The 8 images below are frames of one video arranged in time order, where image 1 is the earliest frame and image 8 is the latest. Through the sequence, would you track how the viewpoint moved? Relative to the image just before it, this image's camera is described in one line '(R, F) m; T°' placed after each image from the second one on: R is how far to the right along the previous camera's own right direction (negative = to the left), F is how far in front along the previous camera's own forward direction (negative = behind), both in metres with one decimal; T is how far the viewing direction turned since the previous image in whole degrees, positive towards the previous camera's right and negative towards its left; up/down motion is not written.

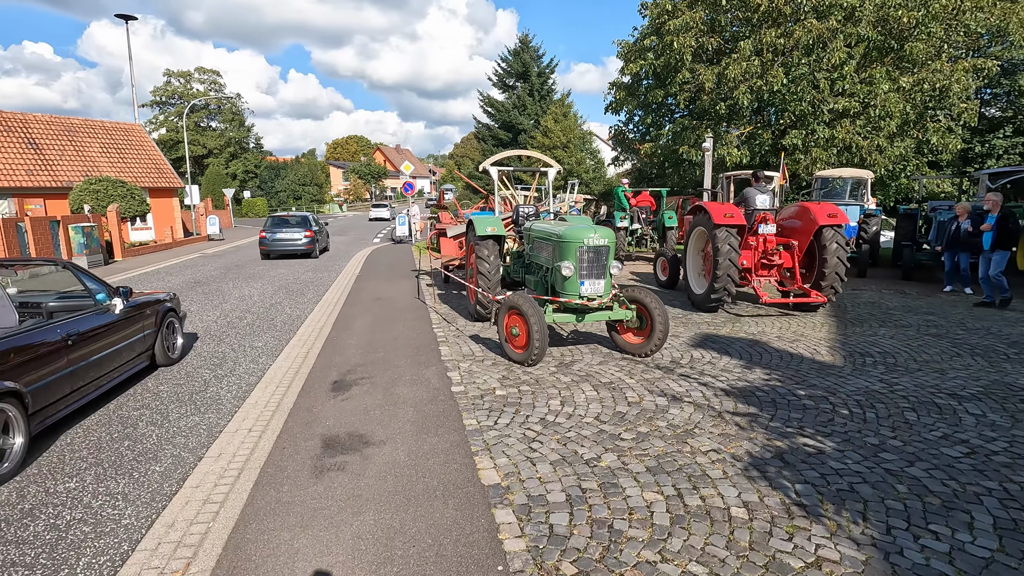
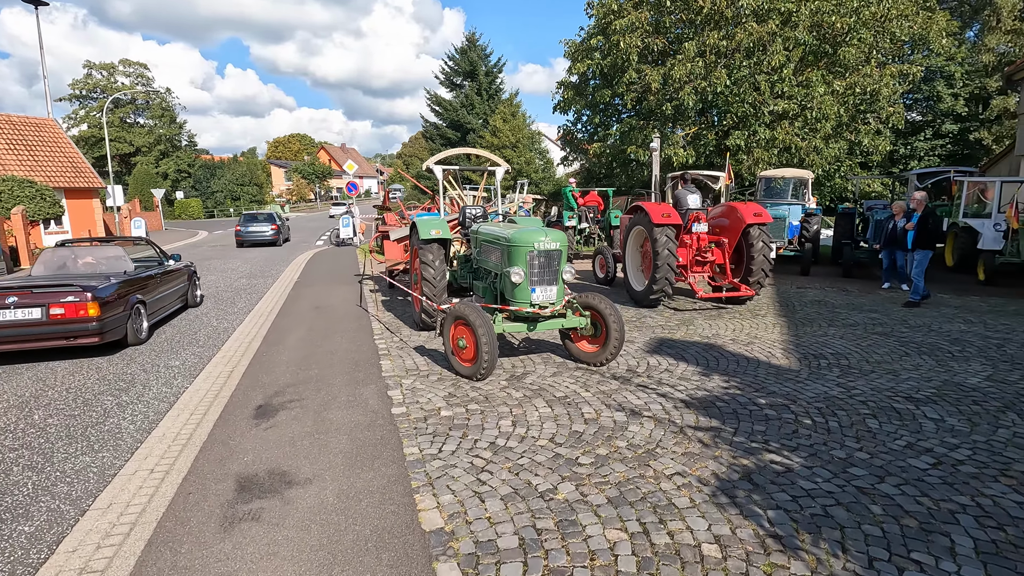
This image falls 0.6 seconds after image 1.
(+0.1, +0.4) m; +5°
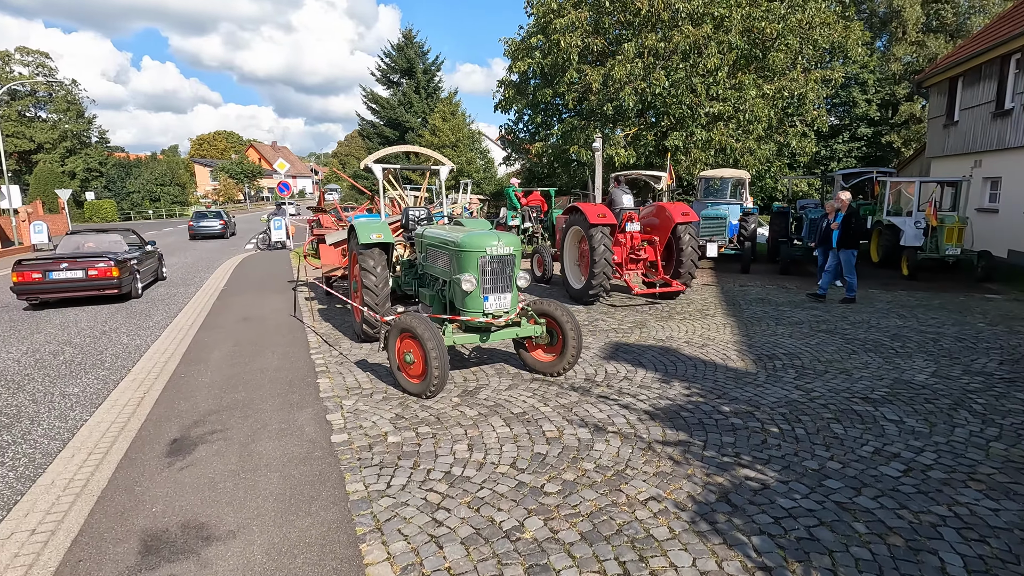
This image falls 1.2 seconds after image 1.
(-0.1, +0.4) m; +6°
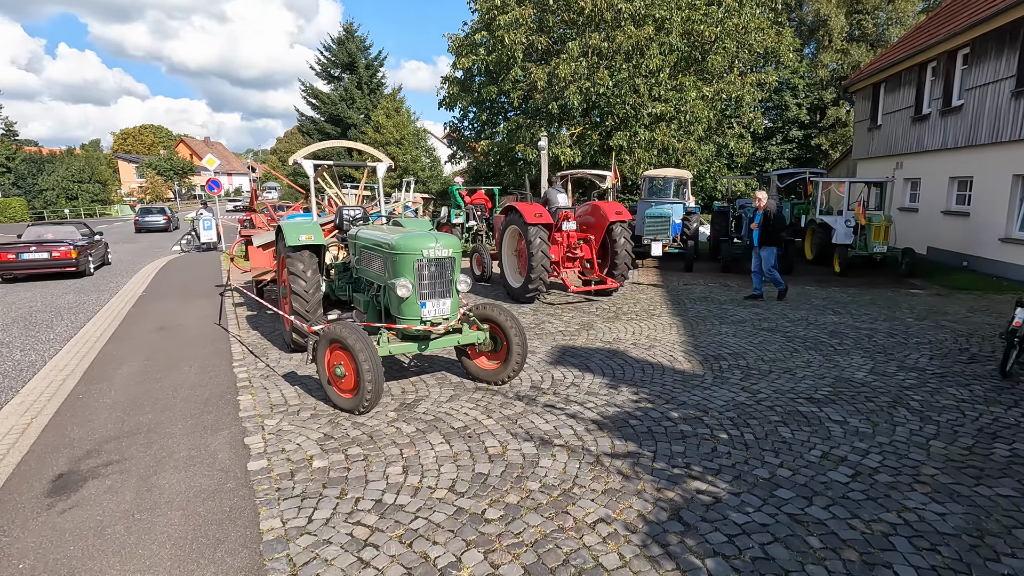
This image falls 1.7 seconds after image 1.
(+0.1, +0.3) m; +5°
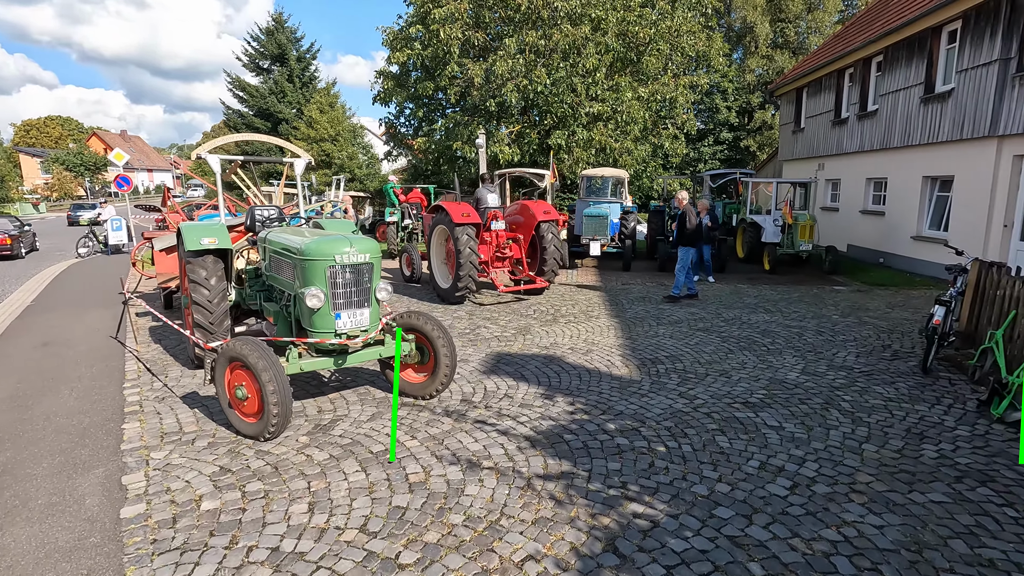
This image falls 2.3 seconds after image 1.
(+0.1, +0.3) m; +6°
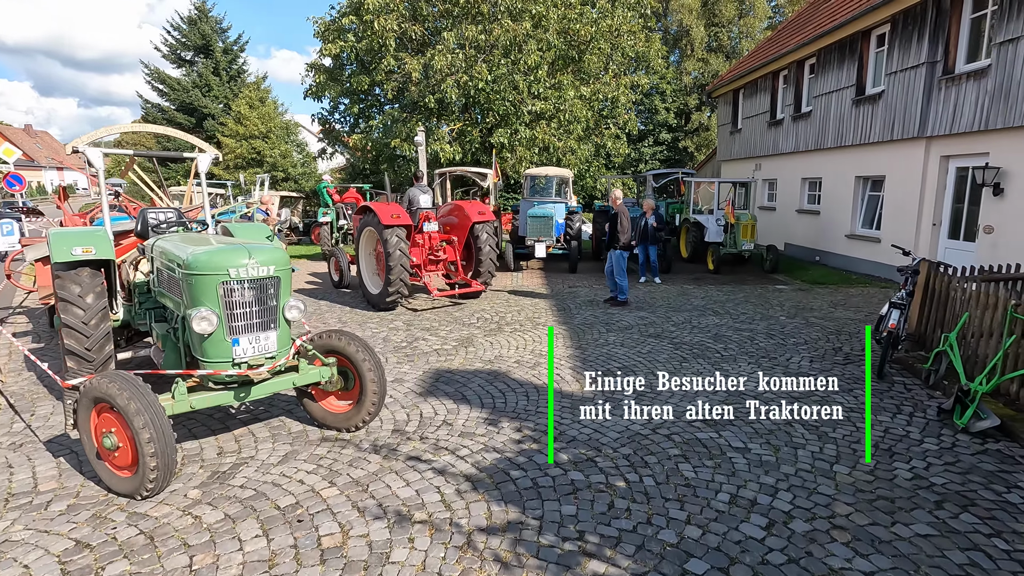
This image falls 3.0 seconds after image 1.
(+0.1, +0.5) m; +6°
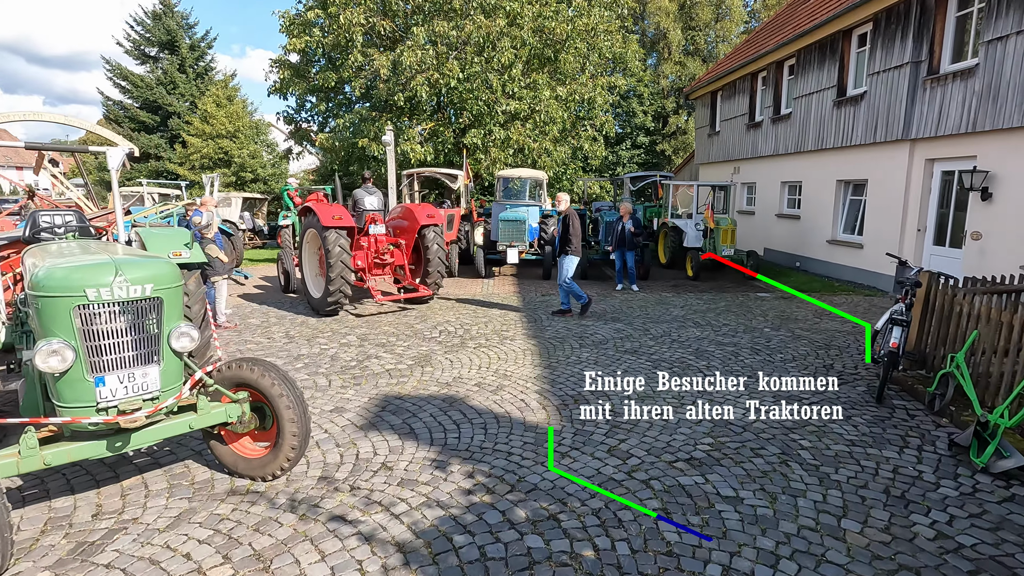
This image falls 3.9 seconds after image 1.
(+0.2, +0.6) m; +2°
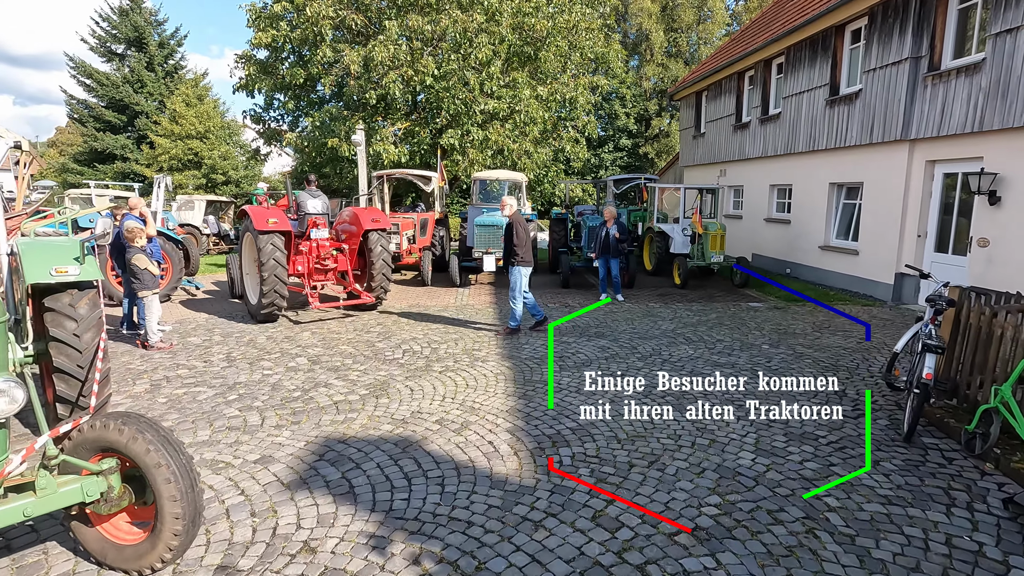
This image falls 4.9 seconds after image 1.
(+0.1, +0.8) m; +2°
